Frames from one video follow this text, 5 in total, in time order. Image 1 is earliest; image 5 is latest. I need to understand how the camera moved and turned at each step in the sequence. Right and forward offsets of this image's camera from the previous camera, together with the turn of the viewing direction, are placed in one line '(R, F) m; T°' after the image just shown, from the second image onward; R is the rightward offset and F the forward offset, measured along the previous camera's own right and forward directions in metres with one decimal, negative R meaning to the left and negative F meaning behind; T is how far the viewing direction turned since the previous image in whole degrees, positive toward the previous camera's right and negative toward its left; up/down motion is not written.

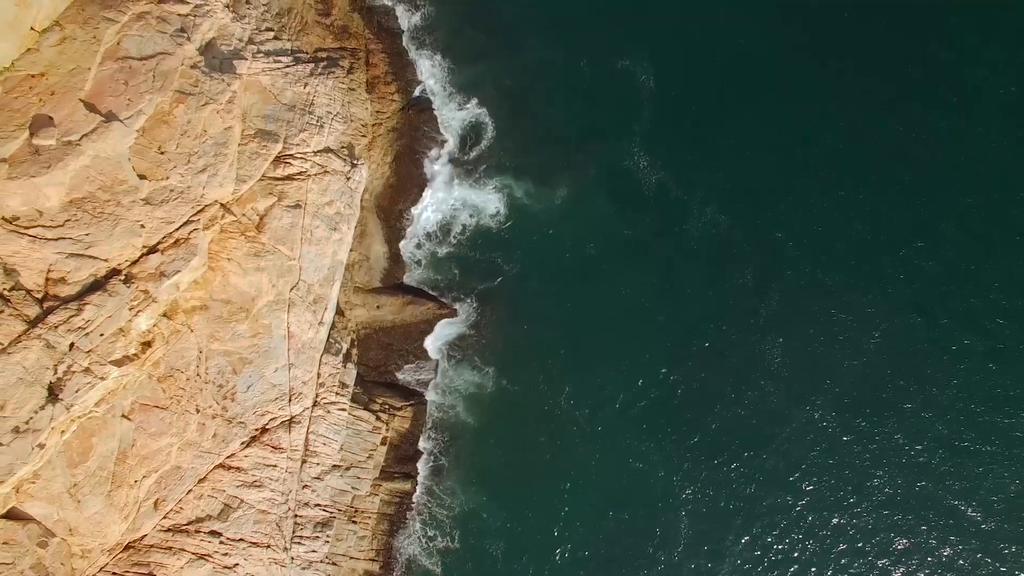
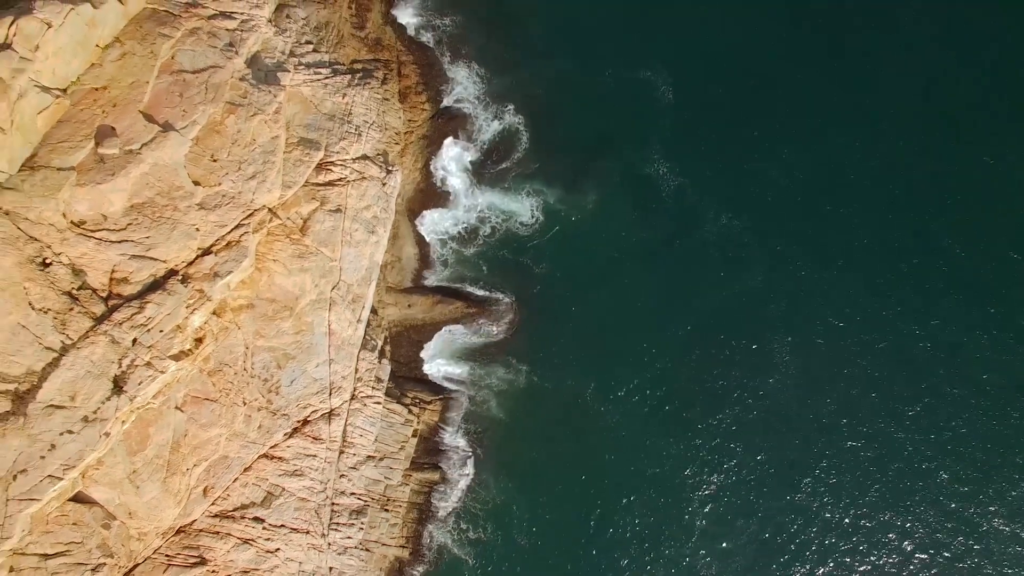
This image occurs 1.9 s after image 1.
(-1.4, -2.0) m; 0°
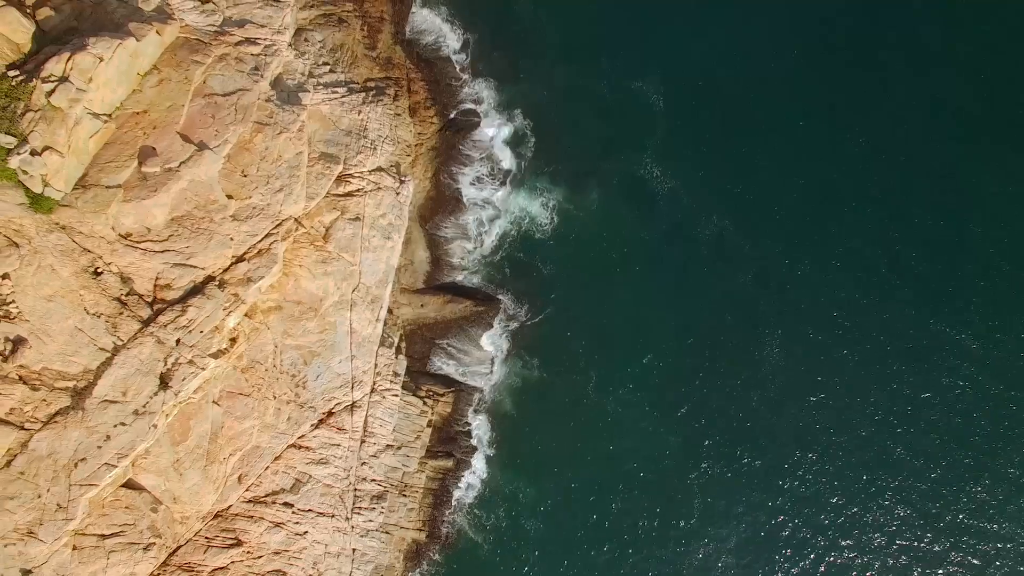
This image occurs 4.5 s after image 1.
(-0.4, -3.1) m; 0°
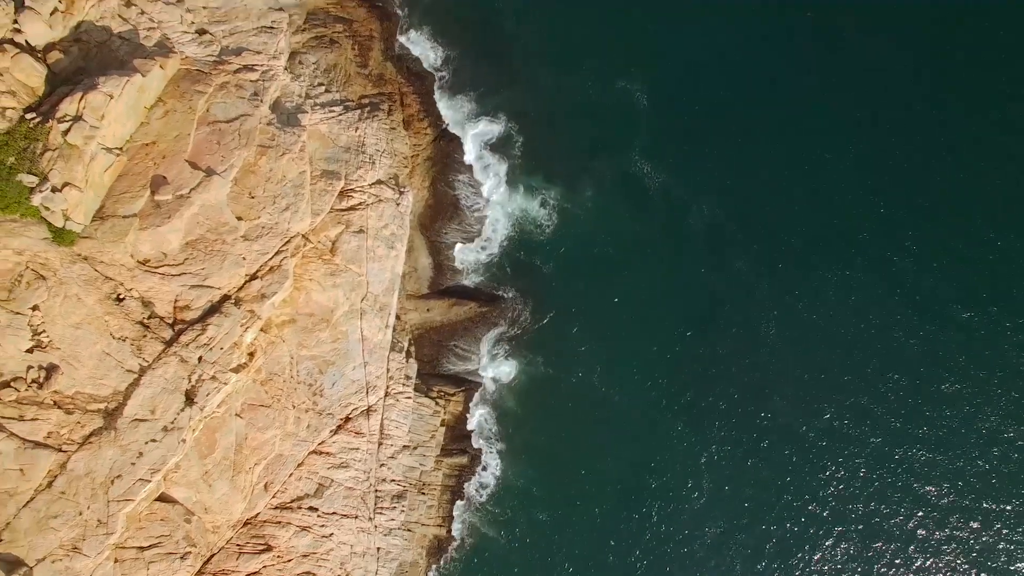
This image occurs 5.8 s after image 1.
(-0.1, -1.7) m; 0°
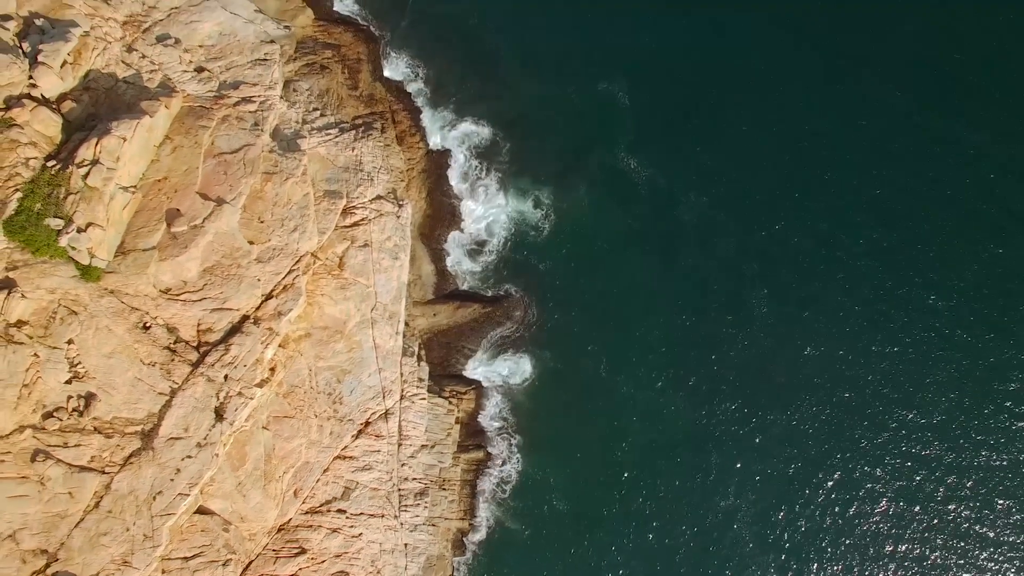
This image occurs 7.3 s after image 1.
(0.0, -2.2) m; 0°
